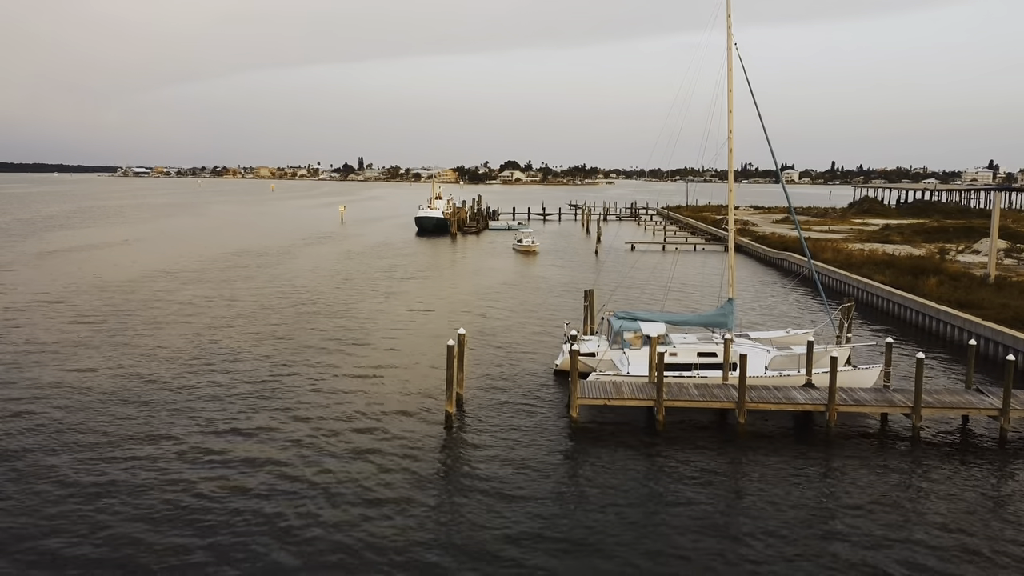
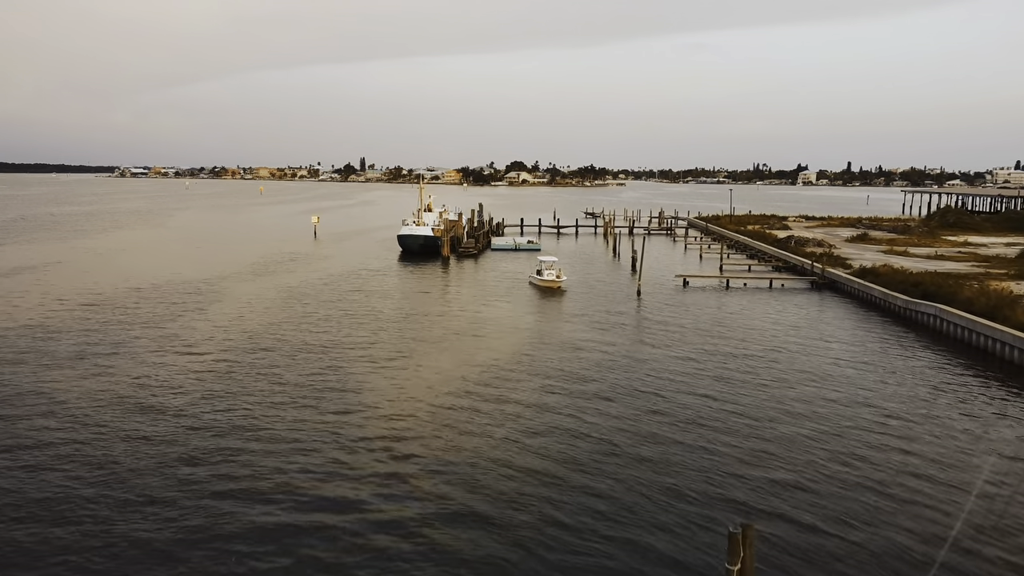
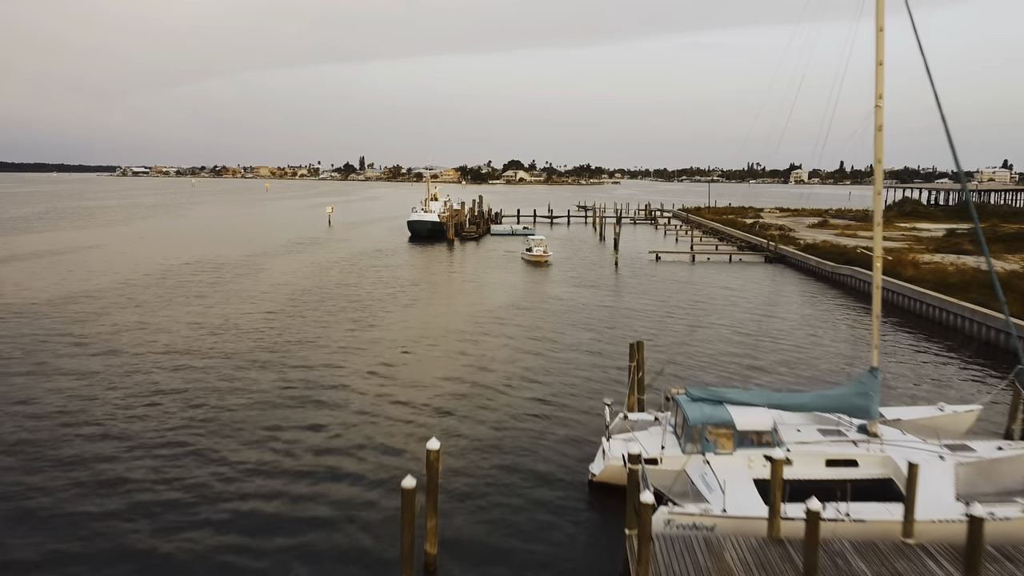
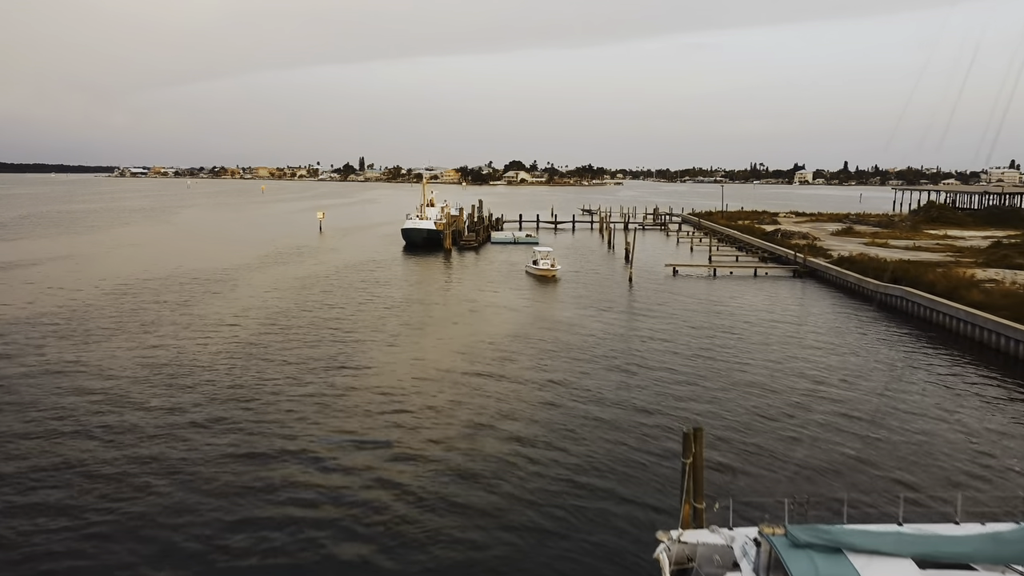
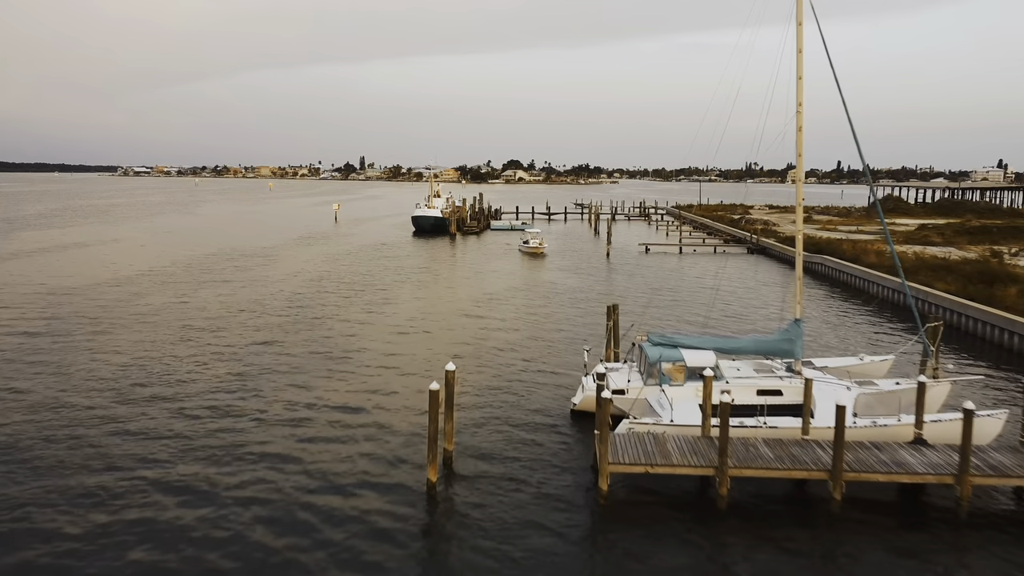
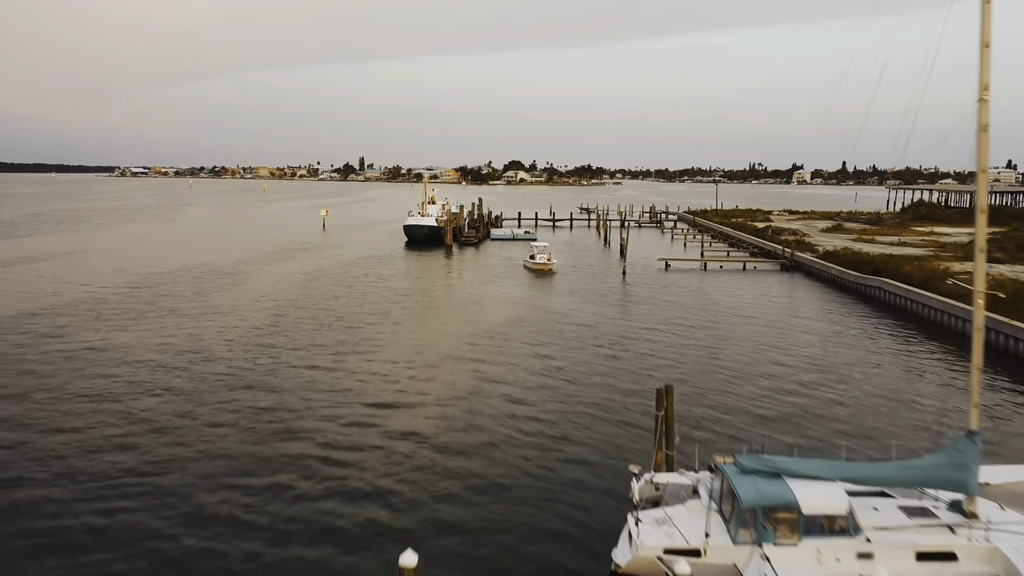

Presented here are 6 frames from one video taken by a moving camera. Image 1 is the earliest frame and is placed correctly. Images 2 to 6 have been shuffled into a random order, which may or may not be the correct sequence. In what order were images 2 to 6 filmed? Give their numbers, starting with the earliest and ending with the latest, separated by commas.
5, 3, 6, 4, 2
